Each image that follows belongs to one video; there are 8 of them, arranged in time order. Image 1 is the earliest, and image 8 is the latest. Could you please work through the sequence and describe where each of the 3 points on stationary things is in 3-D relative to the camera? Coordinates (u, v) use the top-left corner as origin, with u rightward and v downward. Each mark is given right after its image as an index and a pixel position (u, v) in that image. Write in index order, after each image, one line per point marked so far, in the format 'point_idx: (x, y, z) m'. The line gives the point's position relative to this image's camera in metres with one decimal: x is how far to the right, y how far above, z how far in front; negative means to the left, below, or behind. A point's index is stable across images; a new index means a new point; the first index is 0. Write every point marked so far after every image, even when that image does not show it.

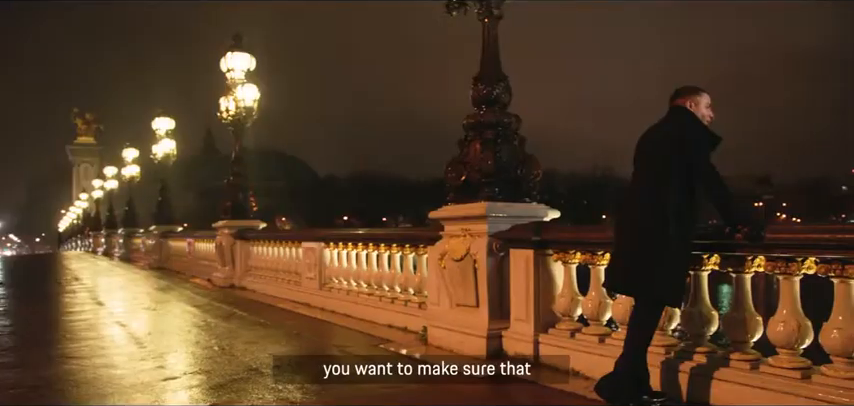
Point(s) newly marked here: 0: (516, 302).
0: (+1.6, -1.7, +7.4) m
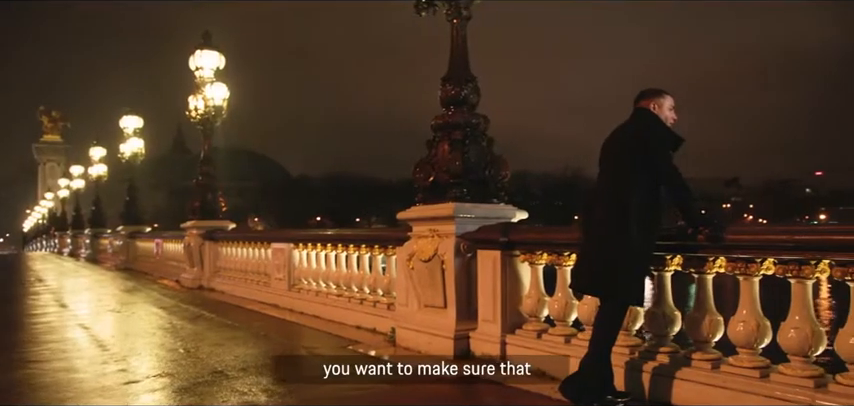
0: (+1.0, -1.8, +7.4) m
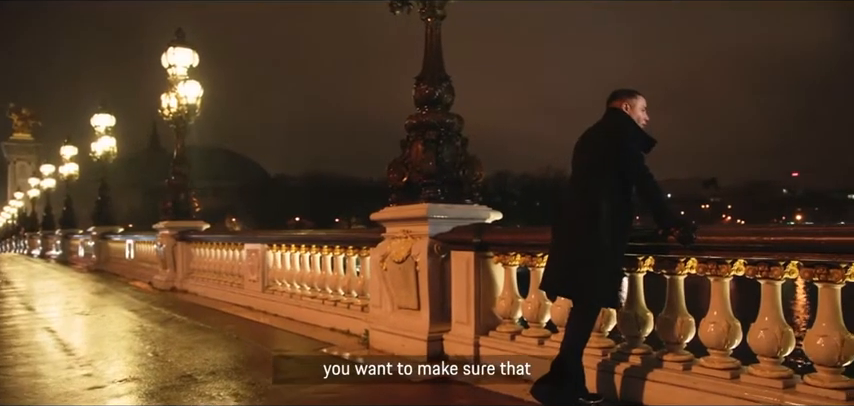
0: (+0.5, -1.8, +7.3) m
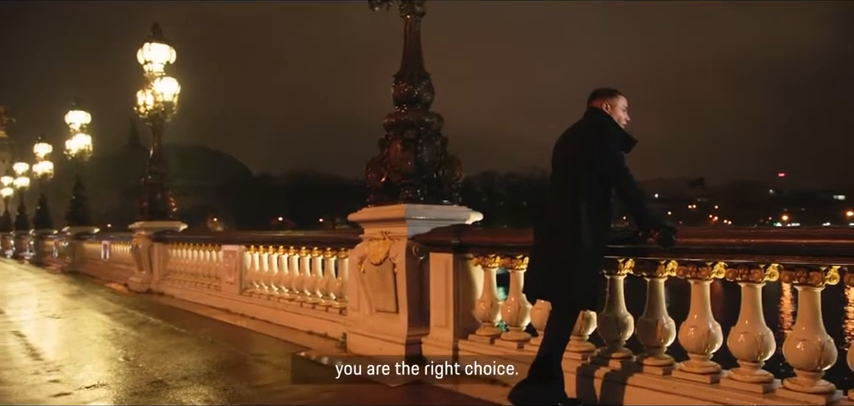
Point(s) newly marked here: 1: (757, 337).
0: (+0.1, -1.8, +7.2) m
1: (+4.6, -1.8, +5.8) m
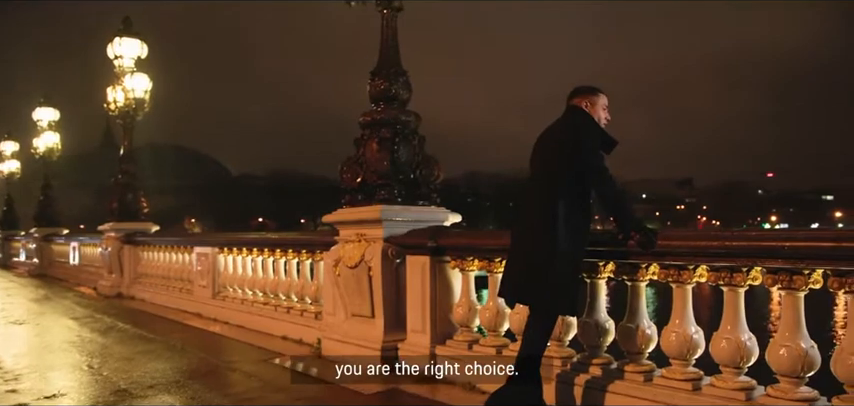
0: (-0.2, -1.8, +6.9) m
1: (+4.2, -1.9, +5.6) m
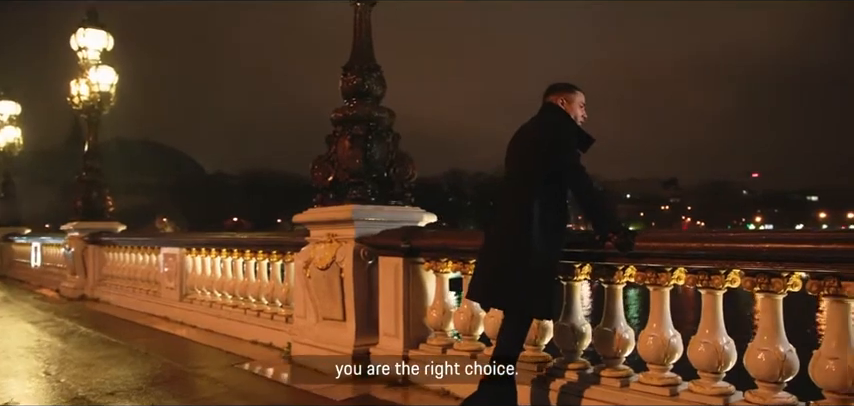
0: (-0.7, -1.8, +6.7) m
1: (+3.8, -1.9, +5.5) m
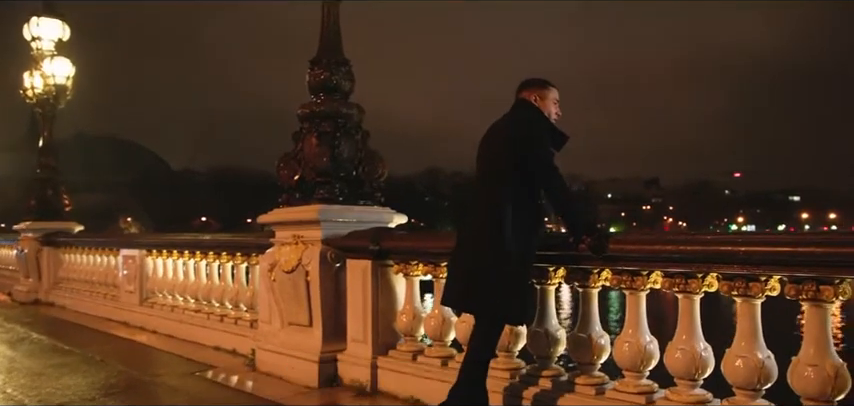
0: (-1.1, -1.8, +6.4) m
1: (+3.4, -1.9, +5.3) m
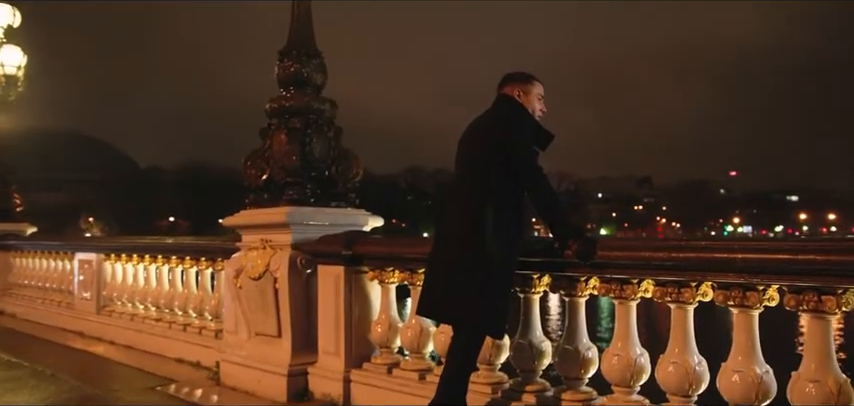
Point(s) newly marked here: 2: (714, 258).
0: (-1.5, -1.8, +6.0) m
1: (+3.1, -1.9, +4.9) m
2: (+3.1, -0.6, +4.5) m
